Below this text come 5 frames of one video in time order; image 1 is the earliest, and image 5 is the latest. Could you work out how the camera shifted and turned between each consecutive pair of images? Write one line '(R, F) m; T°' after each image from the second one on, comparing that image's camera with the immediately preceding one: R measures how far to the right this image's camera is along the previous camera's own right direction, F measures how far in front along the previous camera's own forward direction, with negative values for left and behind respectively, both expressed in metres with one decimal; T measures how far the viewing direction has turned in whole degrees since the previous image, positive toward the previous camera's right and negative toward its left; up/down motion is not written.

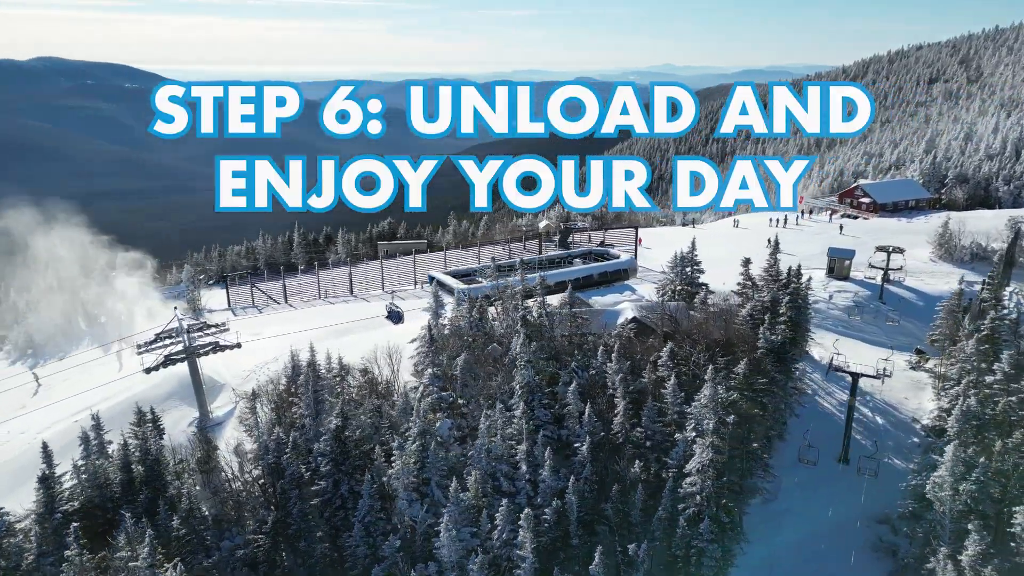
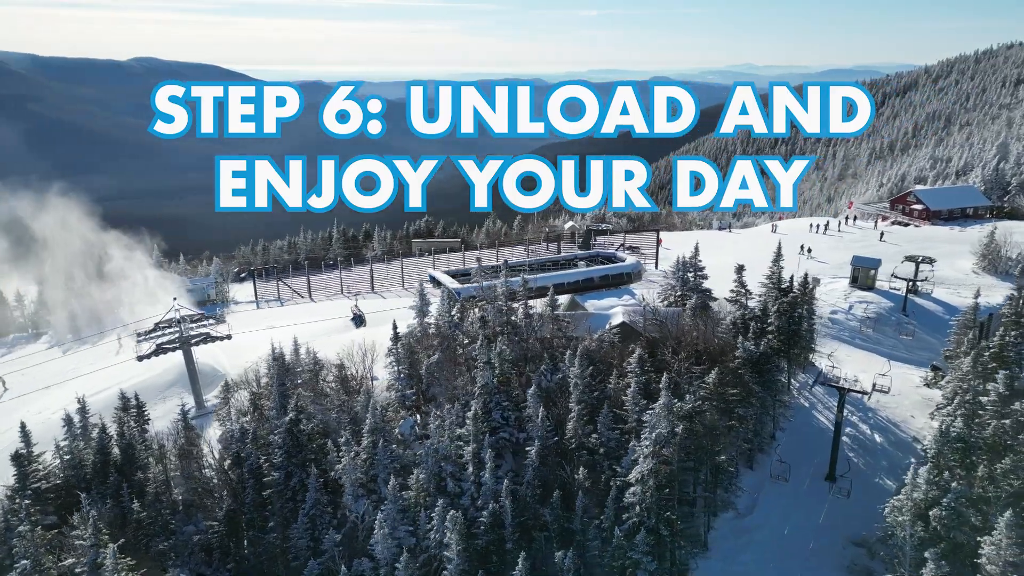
(+3.8, +0.2) m; -5°
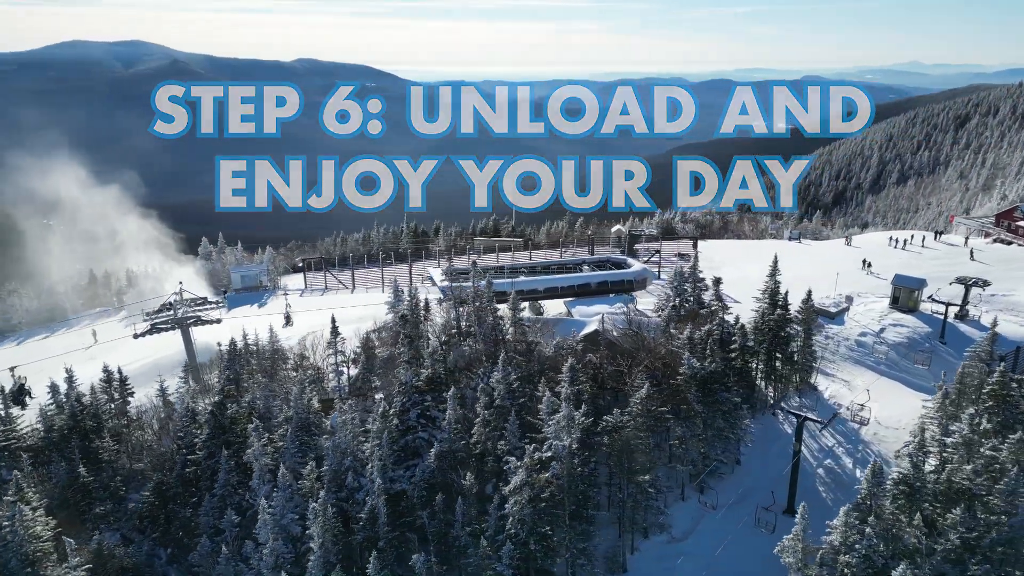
(+7.2, +0.8) m; -10°
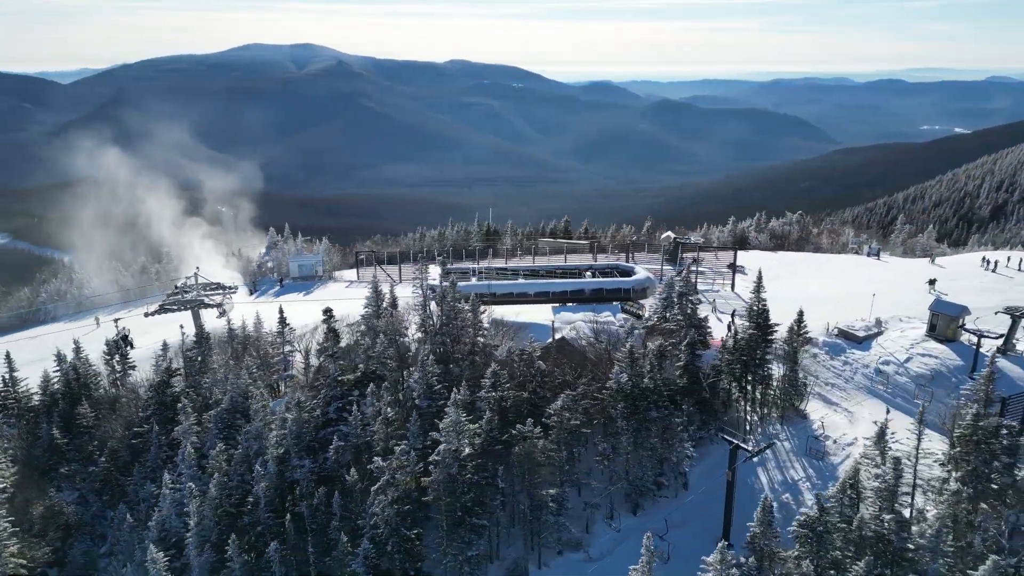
(+7.5, +0.9) m; -10°
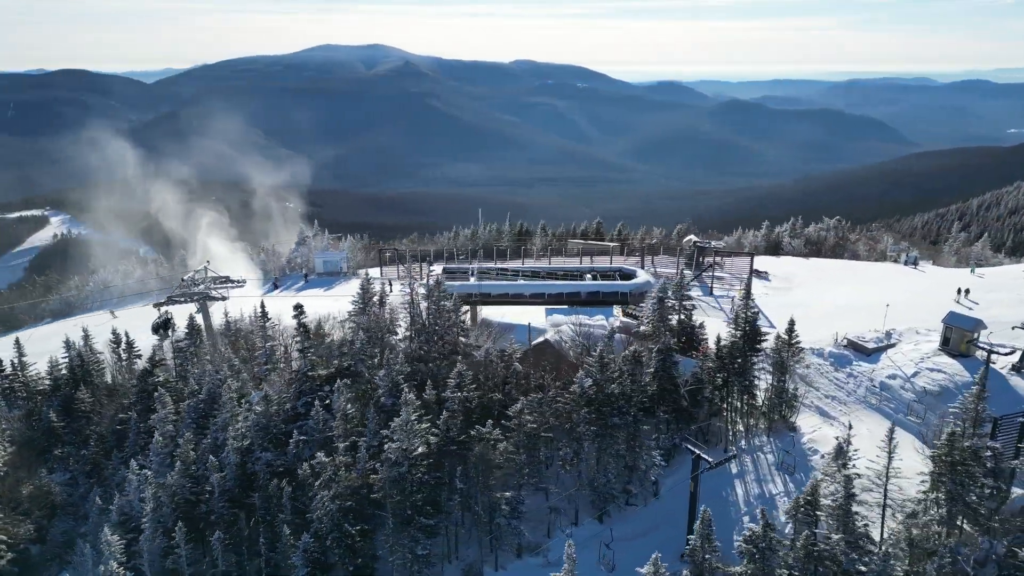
(+3.4, +0.2) m; -5°
